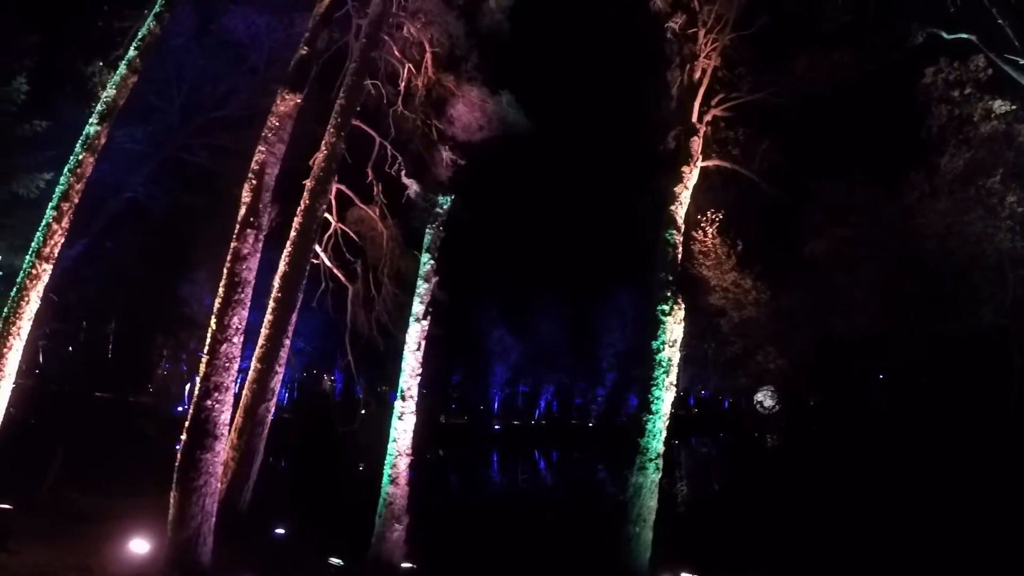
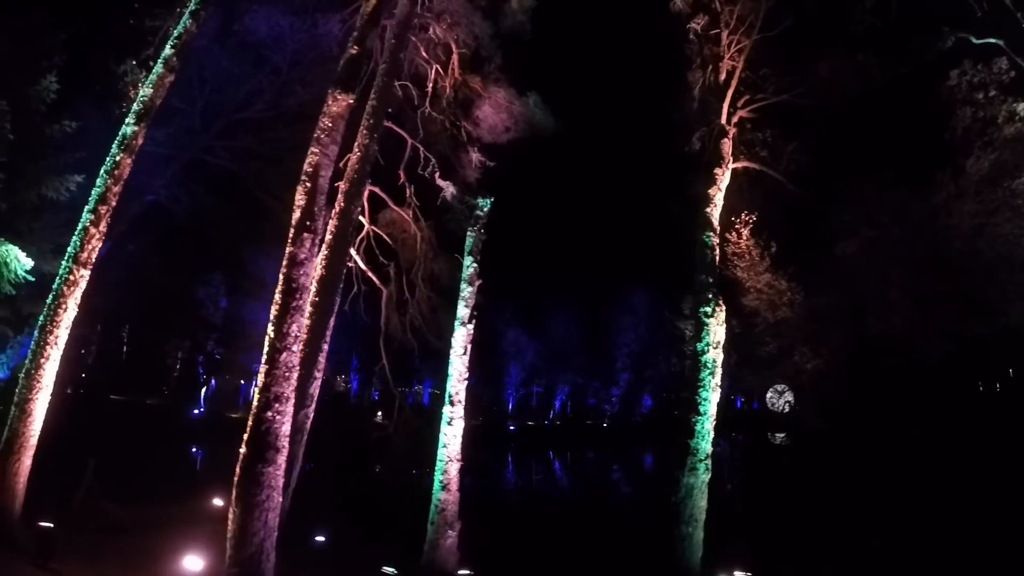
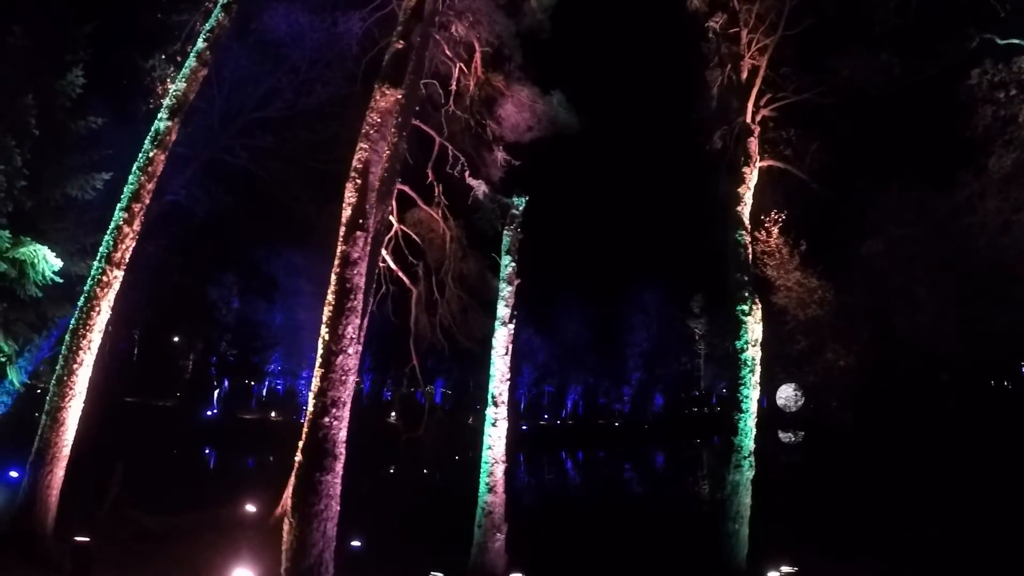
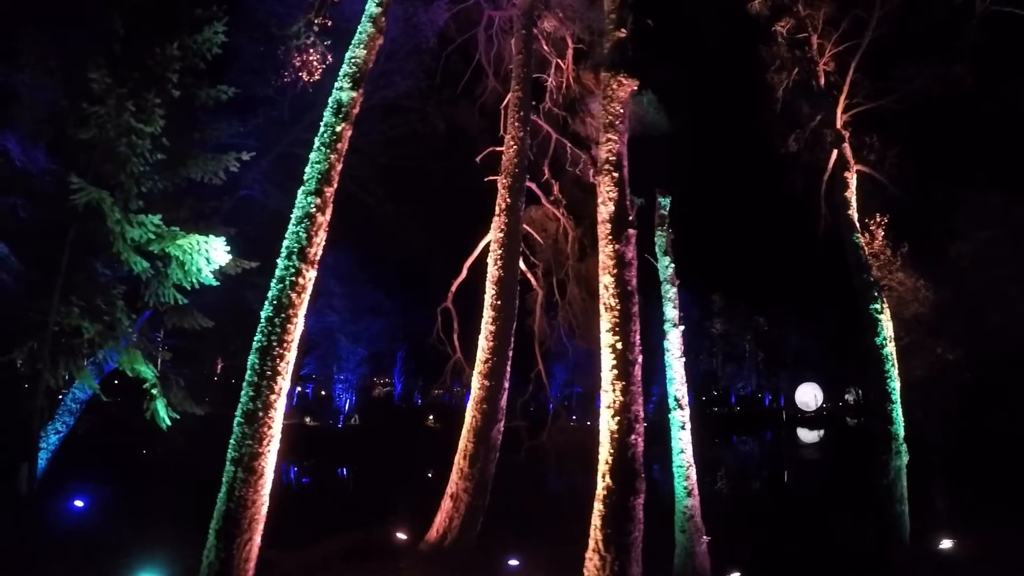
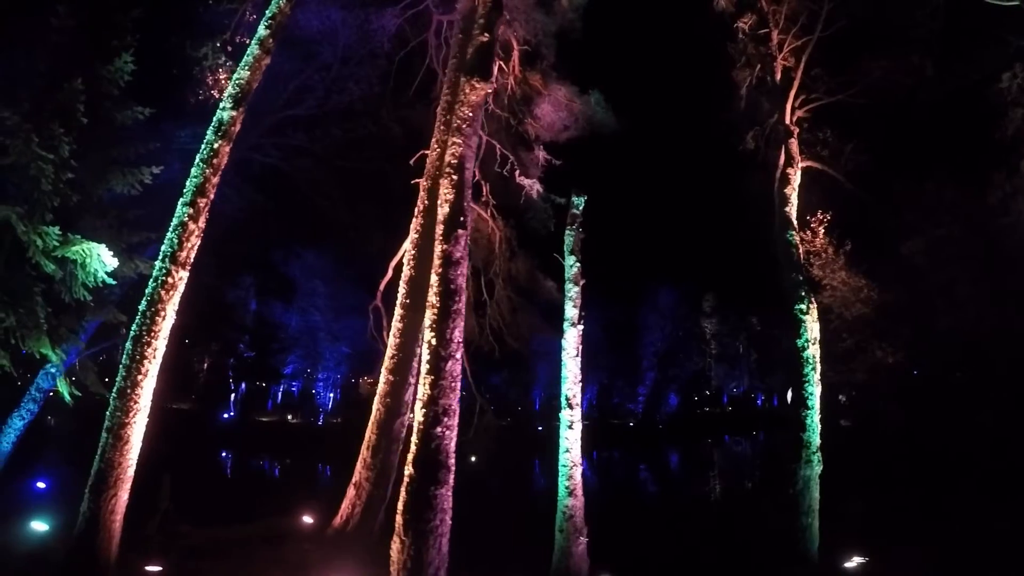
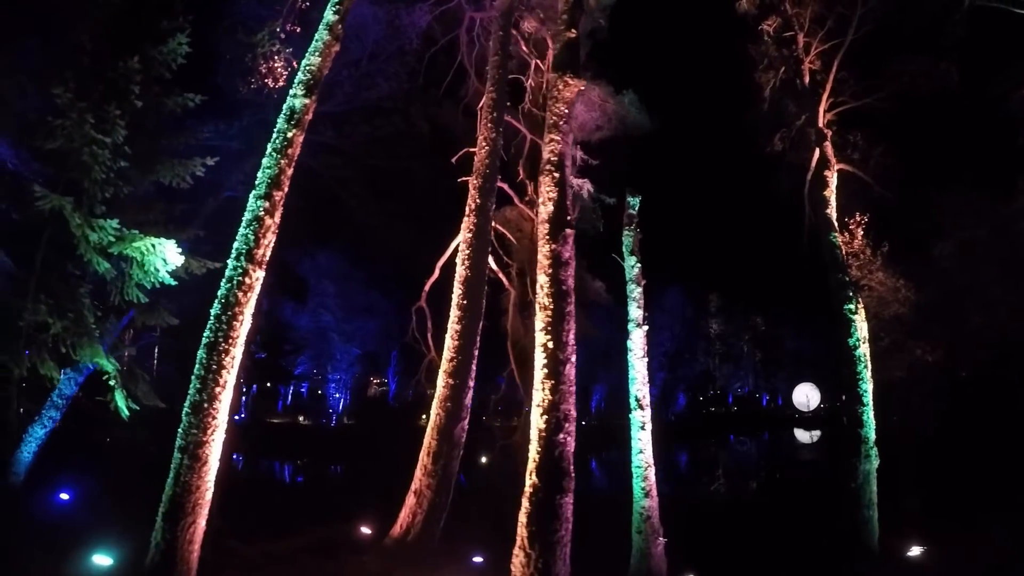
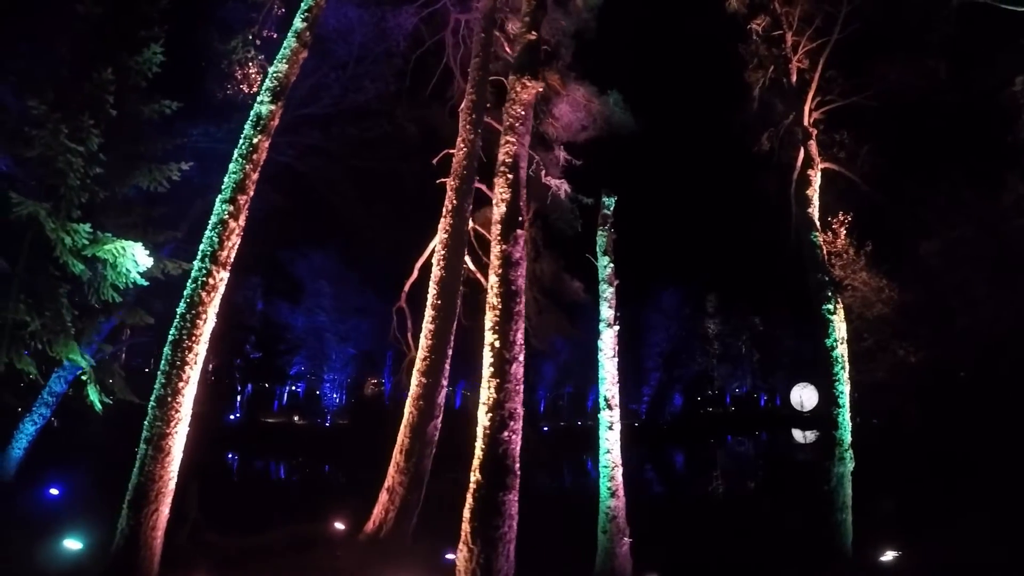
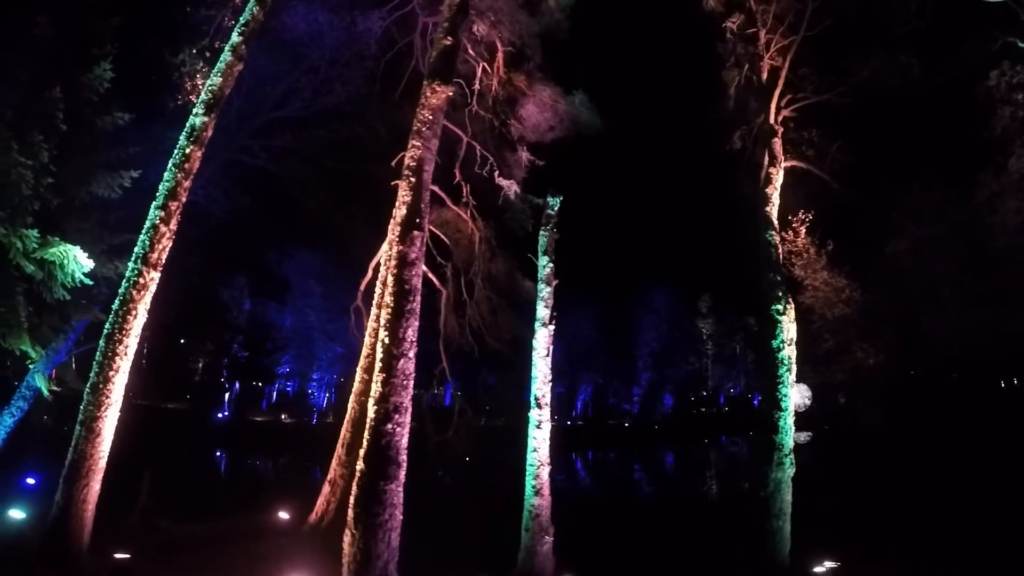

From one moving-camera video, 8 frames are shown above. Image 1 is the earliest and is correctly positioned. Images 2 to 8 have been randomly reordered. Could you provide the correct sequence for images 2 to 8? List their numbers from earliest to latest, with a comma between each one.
2, 3, 8, 5, 7, 6, 4
